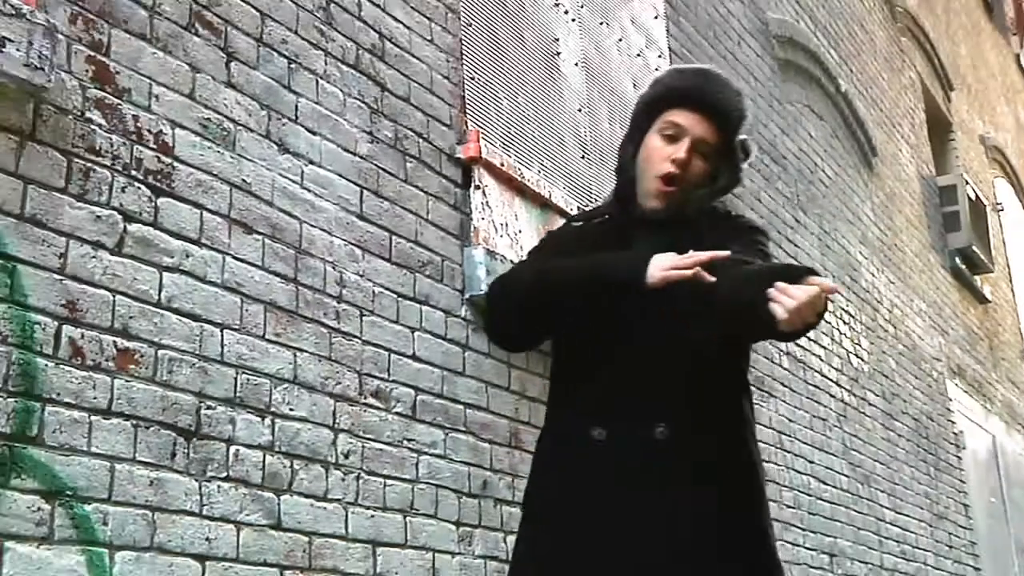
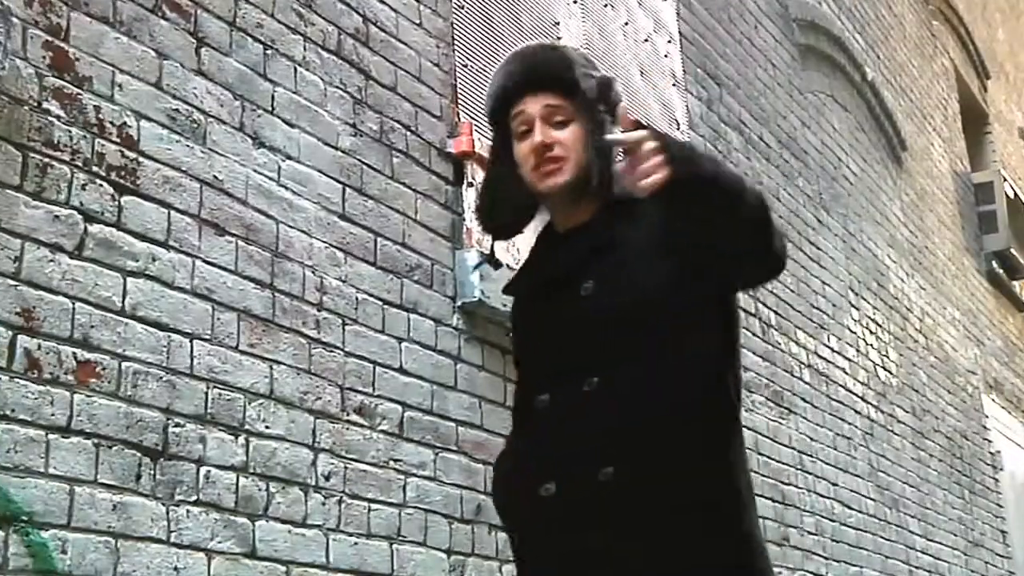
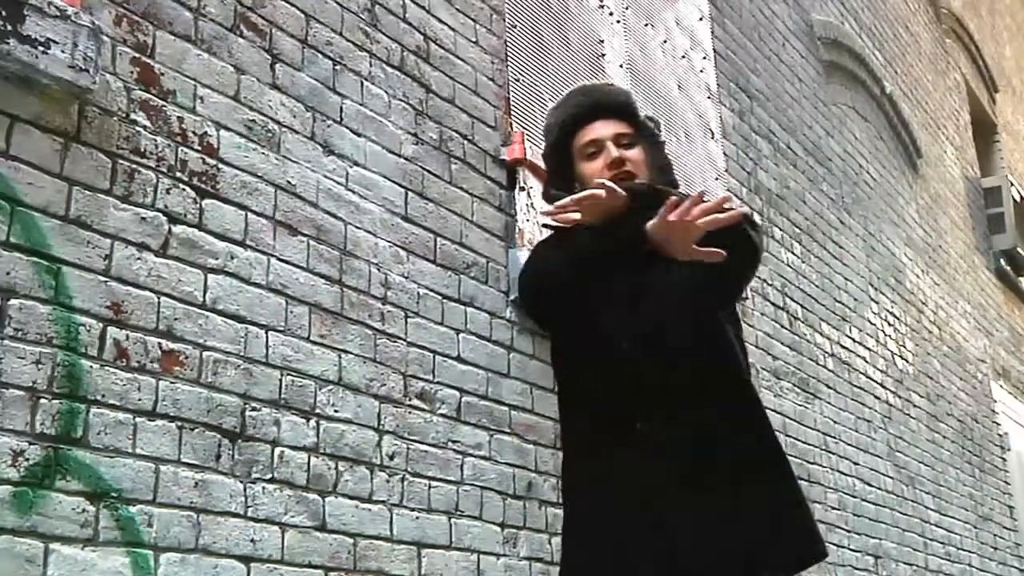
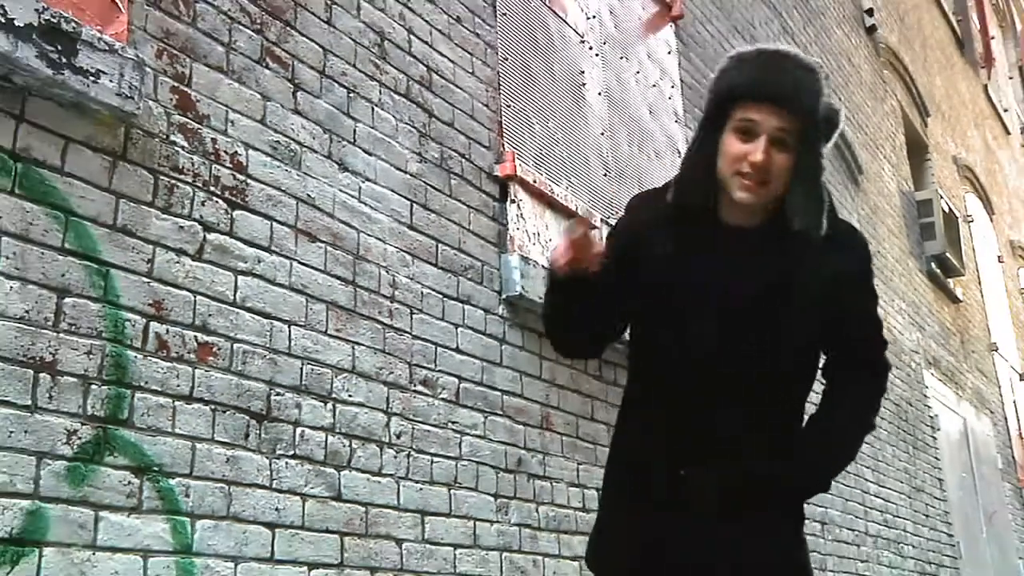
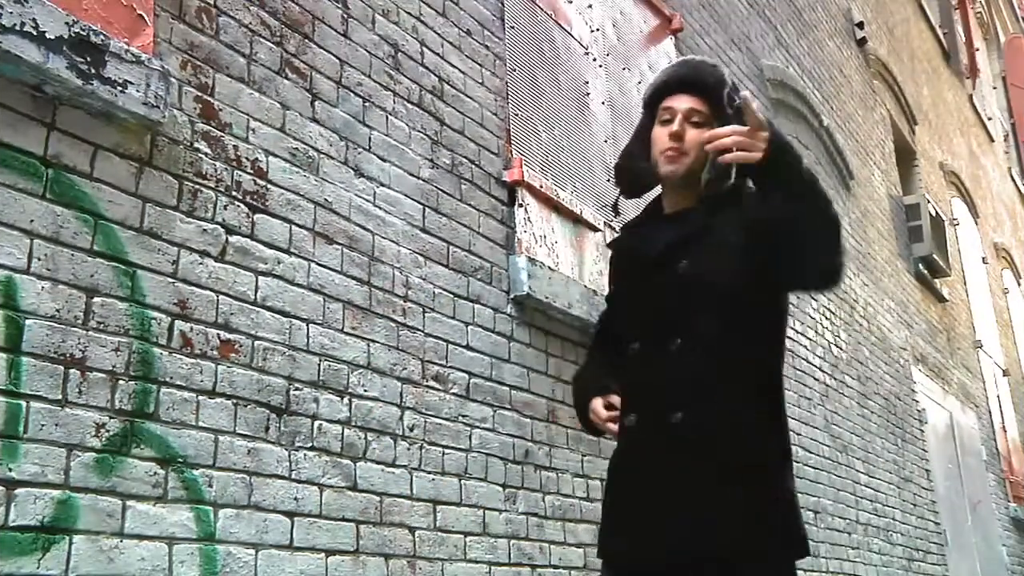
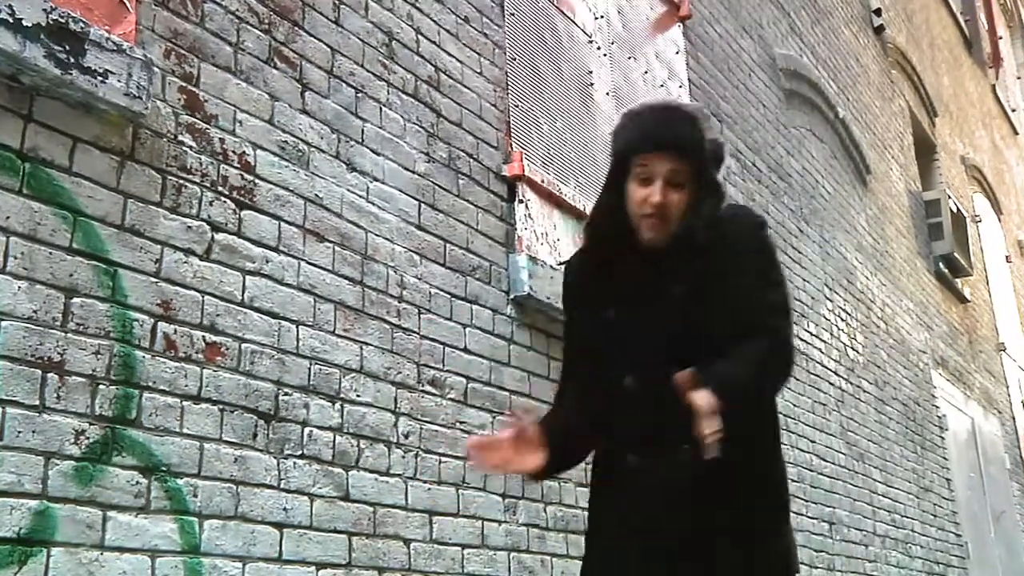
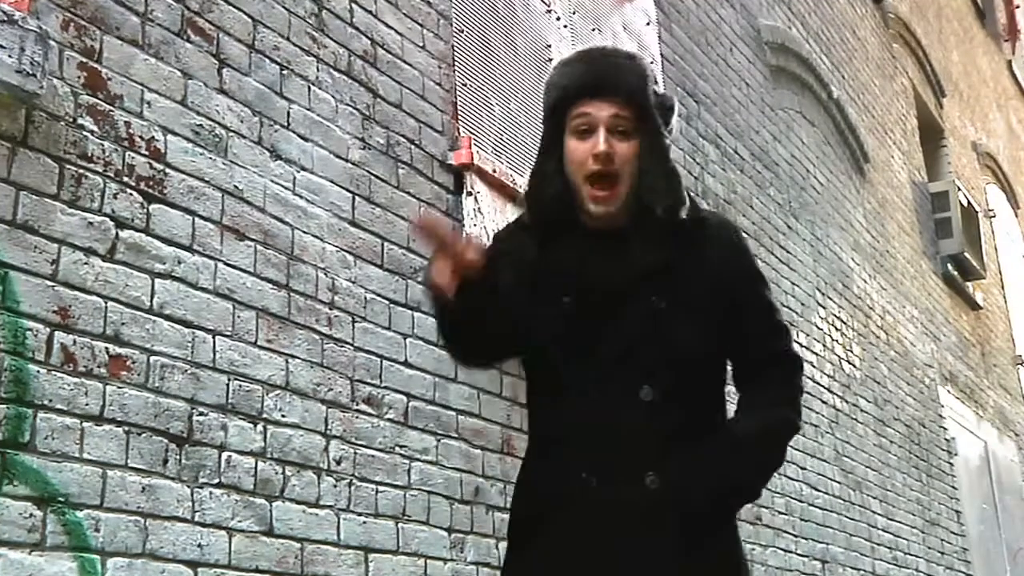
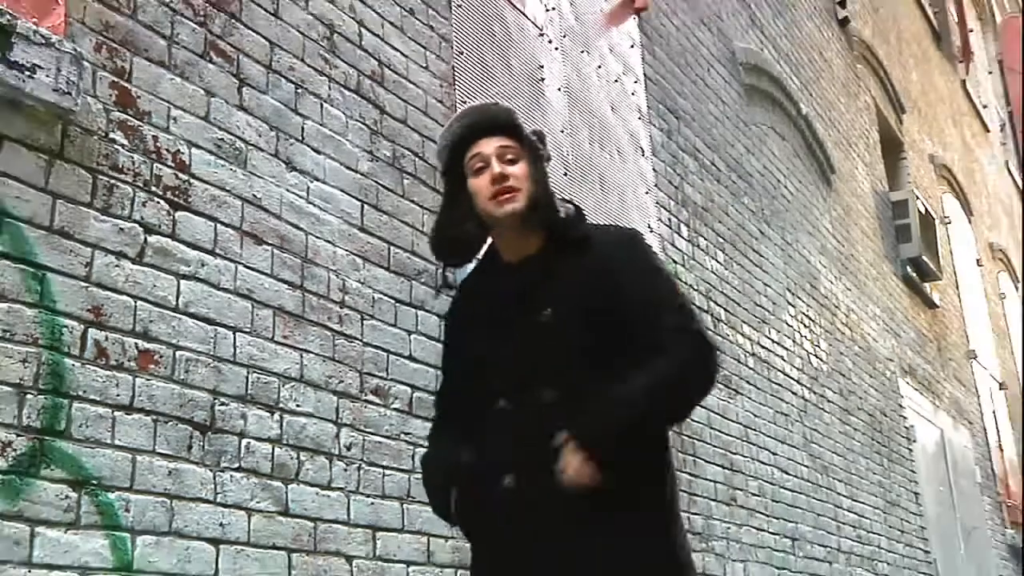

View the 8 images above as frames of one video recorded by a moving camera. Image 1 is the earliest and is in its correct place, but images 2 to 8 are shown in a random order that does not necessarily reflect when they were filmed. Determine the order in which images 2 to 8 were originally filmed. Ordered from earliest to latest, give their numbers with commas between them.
3, 5, 2, 8, 7, 4, 6
